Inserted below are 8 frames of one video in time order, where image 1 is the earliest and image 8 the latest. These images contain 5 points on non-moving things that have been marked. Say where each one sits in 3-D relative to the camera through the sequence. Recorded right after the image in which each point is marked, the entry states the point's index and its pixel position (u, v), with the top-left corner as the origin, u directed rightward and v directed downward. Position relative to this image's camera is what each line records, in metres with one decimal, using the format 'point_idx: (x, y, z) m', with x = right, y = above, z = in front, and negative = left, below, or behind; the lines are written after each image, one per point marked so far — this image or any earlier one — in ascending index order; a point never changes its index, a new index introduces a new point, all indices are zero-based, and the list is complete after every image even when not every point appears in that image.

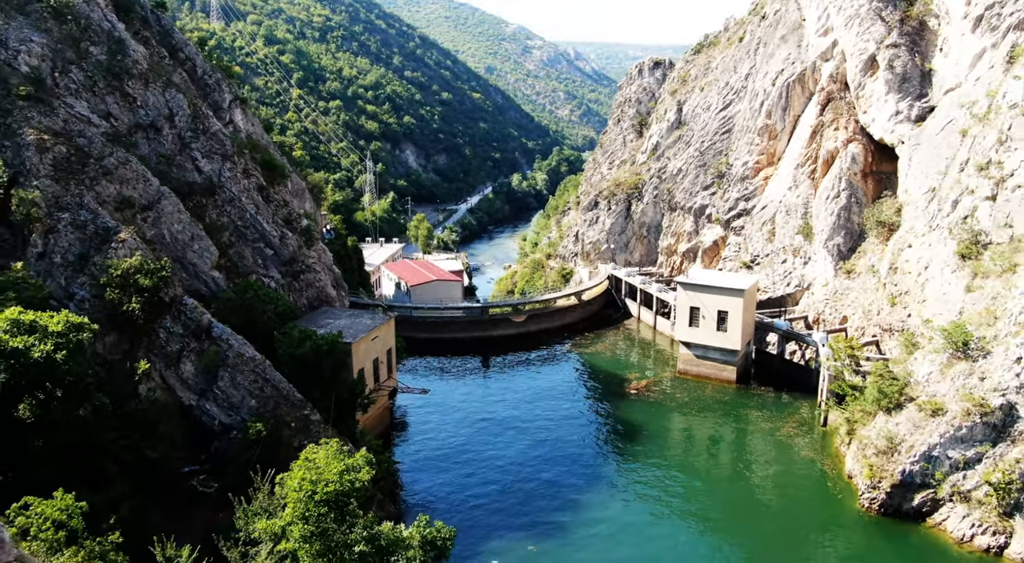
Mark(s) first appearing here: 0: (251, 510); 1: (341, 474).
0: (-7.7, -6.8, +19.6) m
1: (-4.9, -5.3, +18.6) m
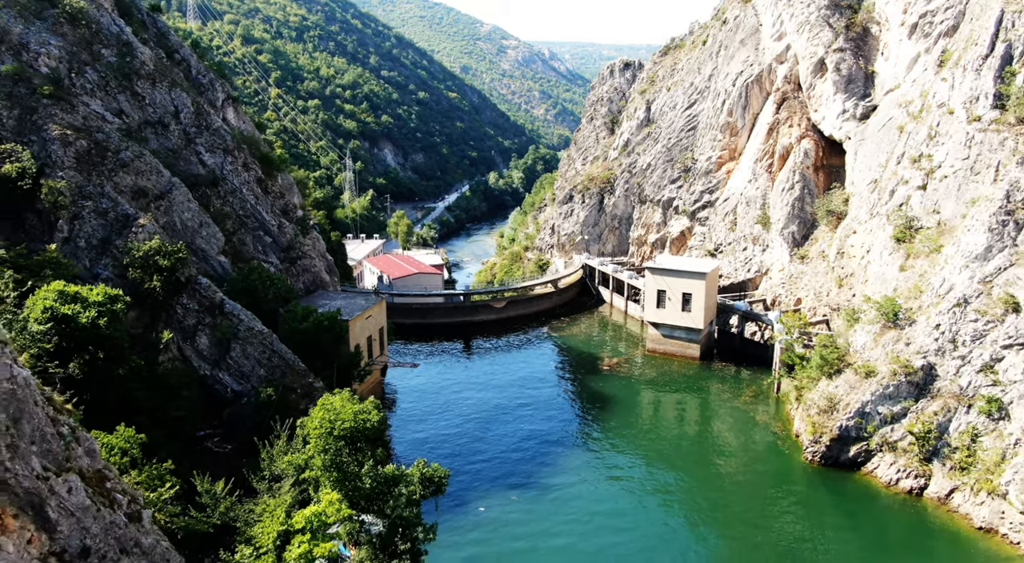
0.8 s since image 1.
0: (-8.2, -5.9, +22.7) m
1: (-5.3, -4.4, +21.8) m
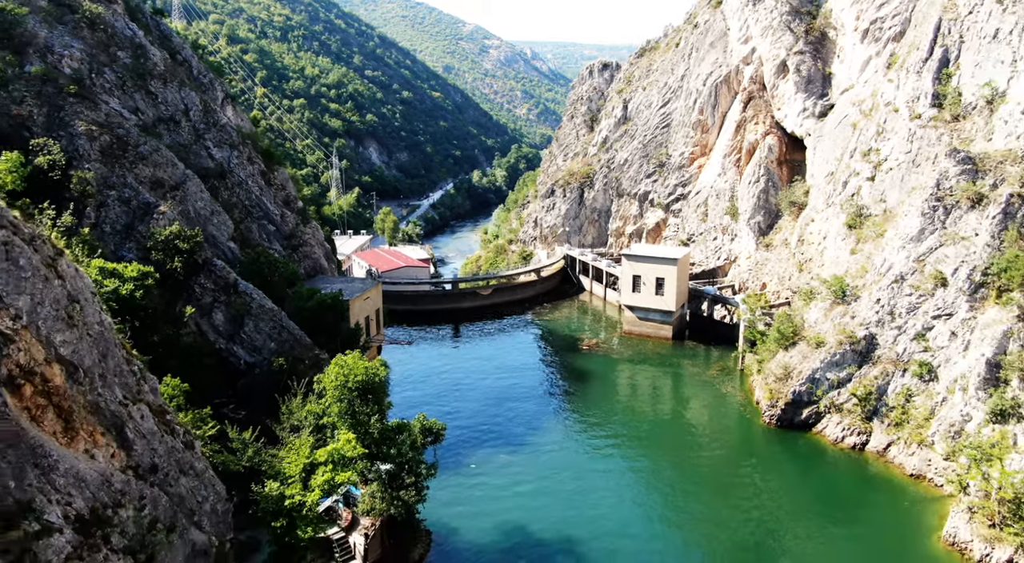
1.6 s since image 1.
0: (-8.6, -4.9, +25.9) m
1: (-5.7, -3.4, +25.1) m
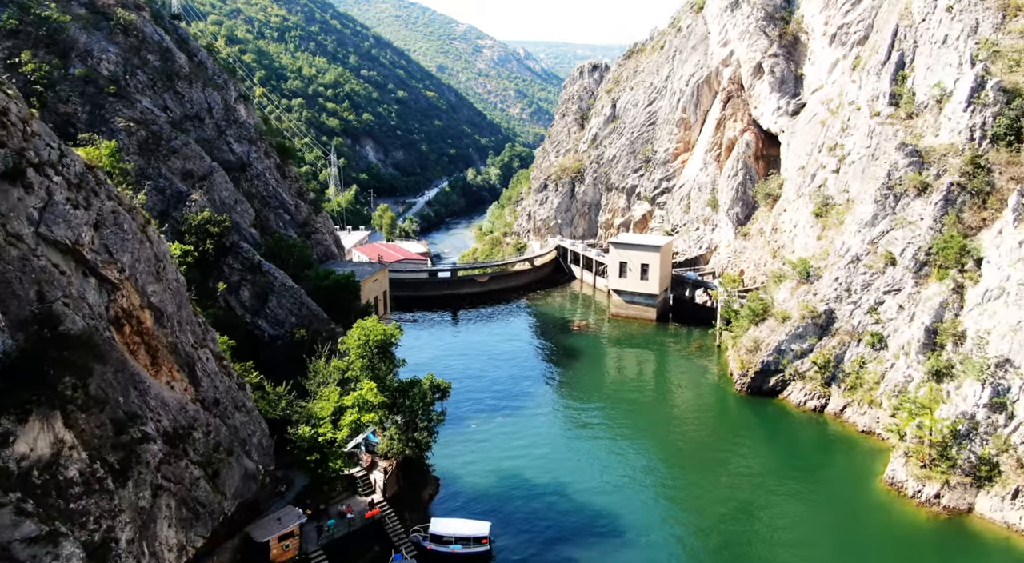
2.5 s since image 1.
0: (-8.7, -3.8, +29.8) m
1: (-5.8, -2.3, +29.0) m
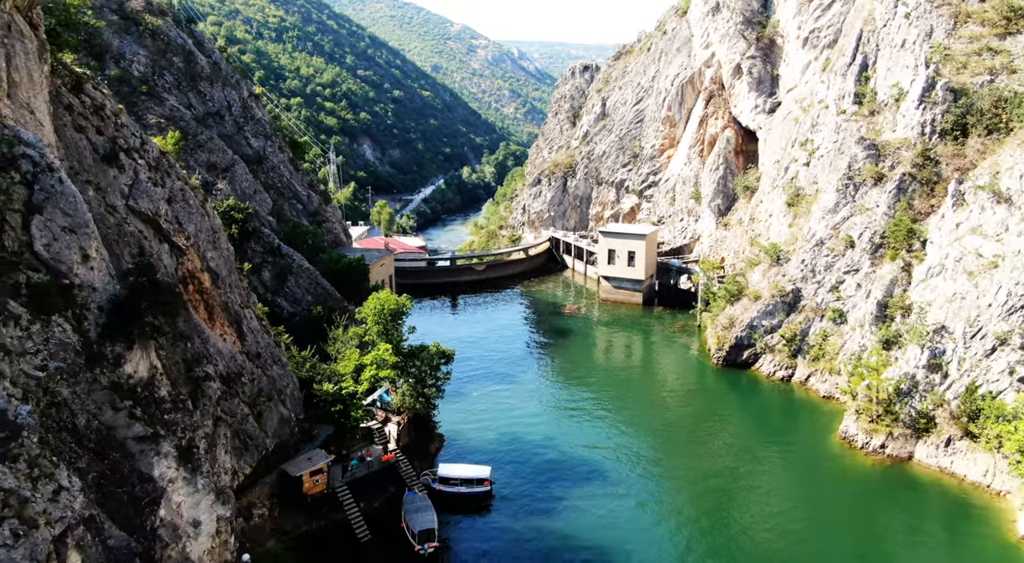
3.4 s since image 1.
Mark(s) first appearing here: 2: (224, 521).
0: (-8.9, -2.6, +33.6) m
1: (-6.0, -1.1, +32.9) m
2: (-8.9, -7.4, +20.2) m
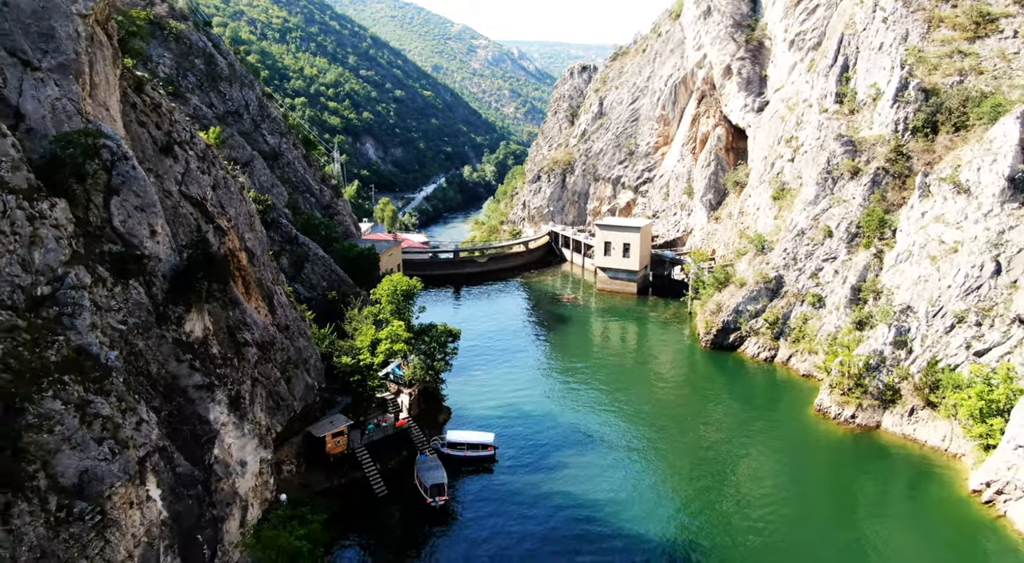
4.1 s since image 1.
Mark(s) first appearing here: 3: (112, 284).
0: (-8.8, -1.8, +36.7) m
1: (-5.9, -0.2, +35.9) m
2: (-8.8, -6.5, +23.3) m
3: (-11.2, -0.1, +18.4) m
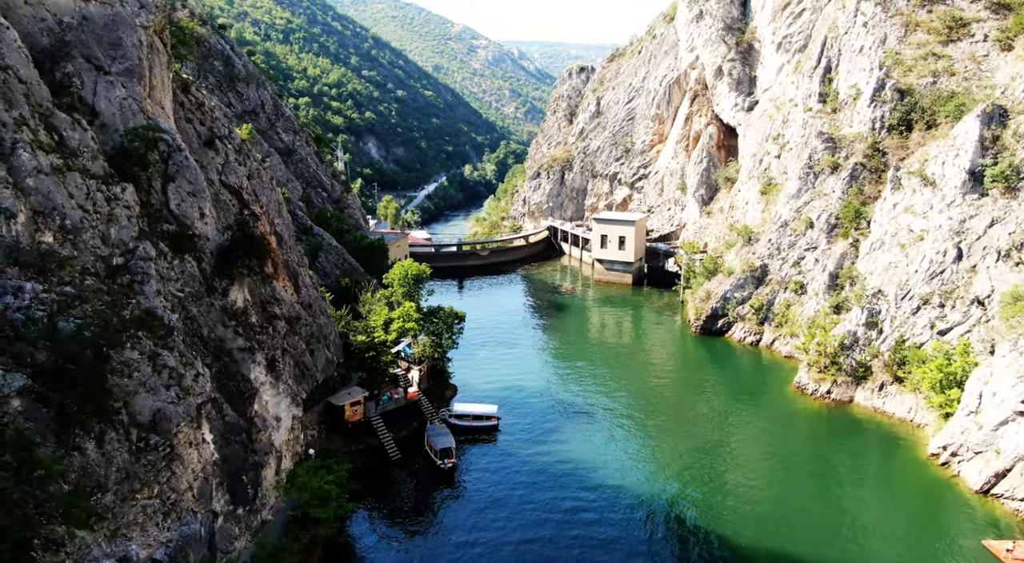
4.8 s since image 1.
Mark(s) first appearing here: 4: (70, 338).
0: (-8.7, -0.9, +39.7) m
1: (-5.8, +0.6, +38.9) m
2: (-8.7, -5.6, +26.3) m
3: (-11.2, +0.8, +21.4) m
4: (-11.4, -1.5, +16.7) m
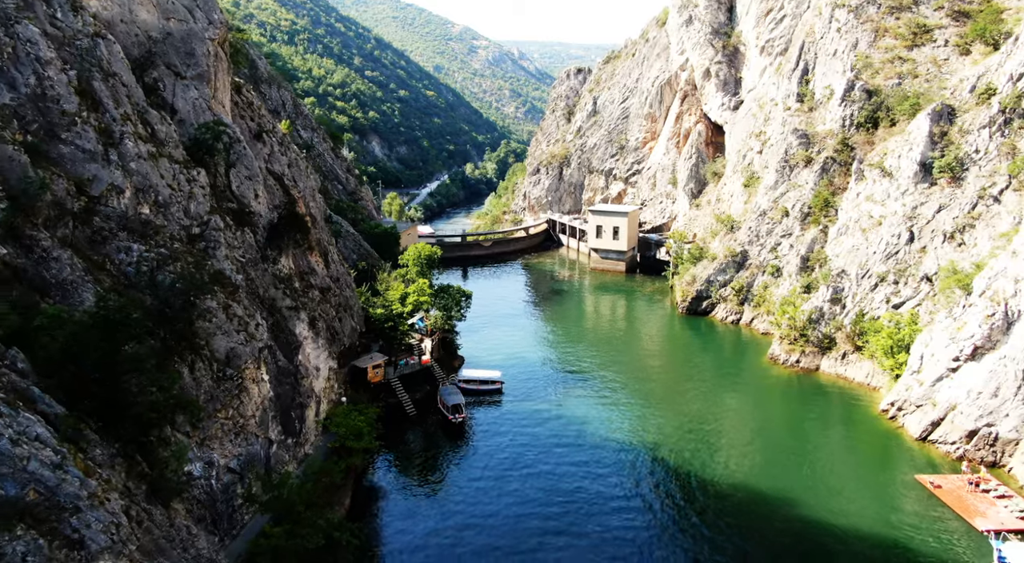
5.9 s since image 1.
0: (-8.6, +0.4, +44.2) m
1: (-5.7, +1.9, +43.5) m
2: (-8.6, -4.4, +30.8) m
3: (-11.0, +2.0, +26.0) m
4: (-11.2, -0.2, +21.3) m
